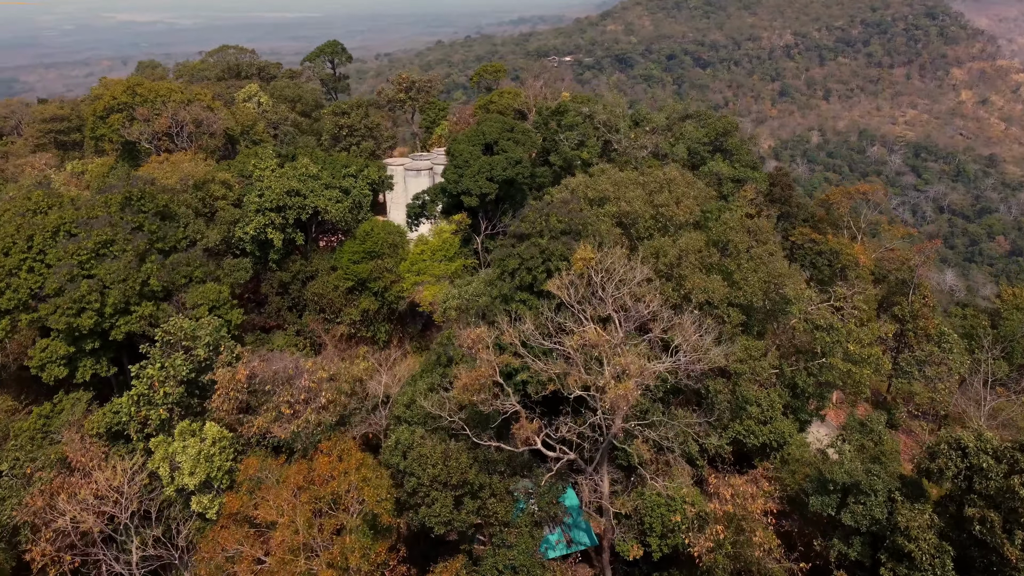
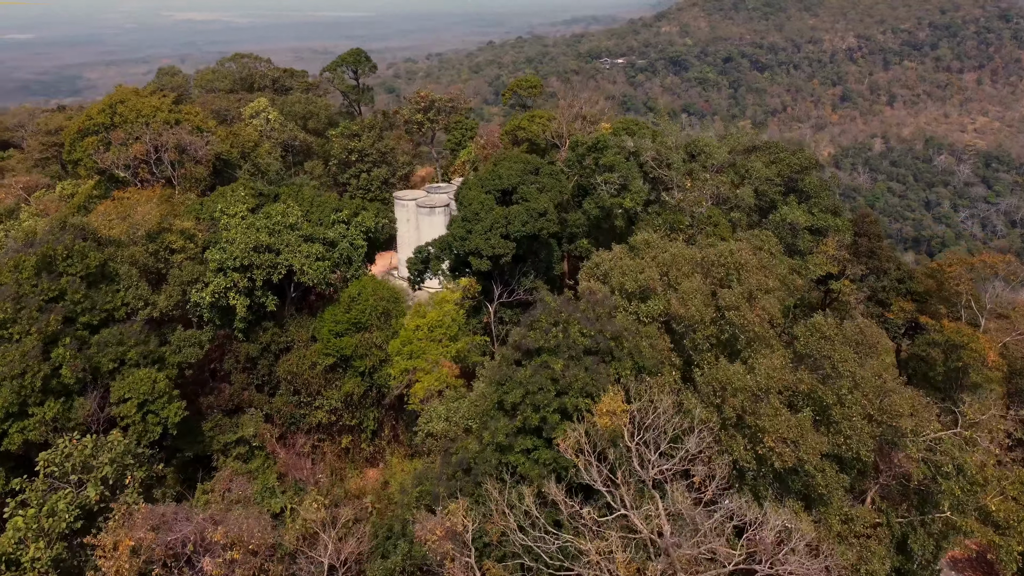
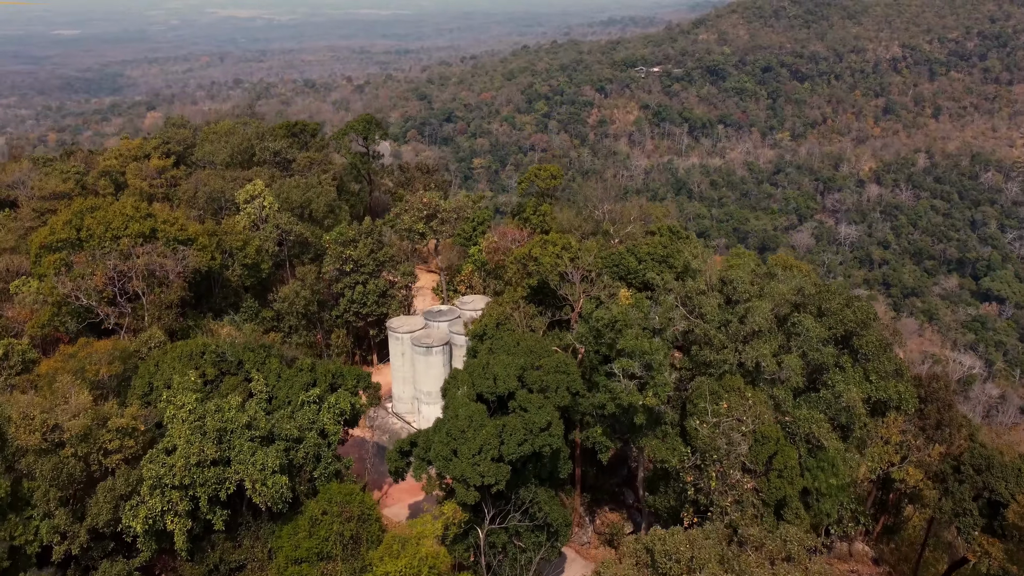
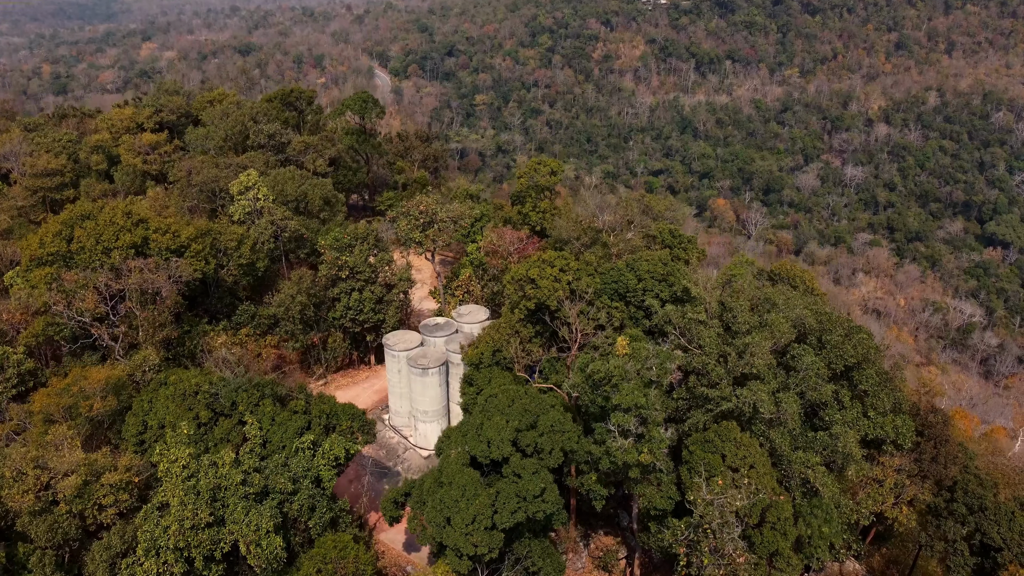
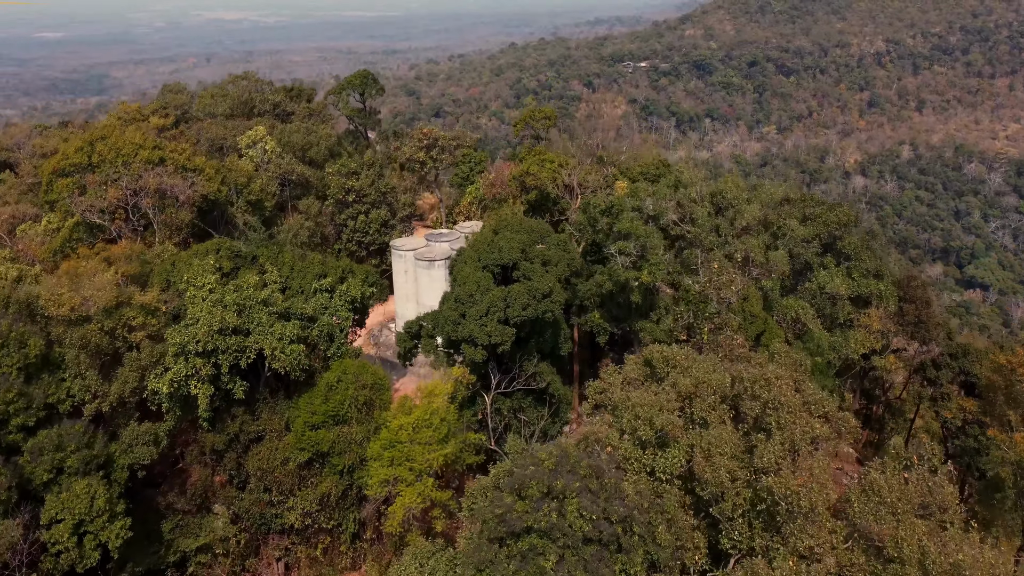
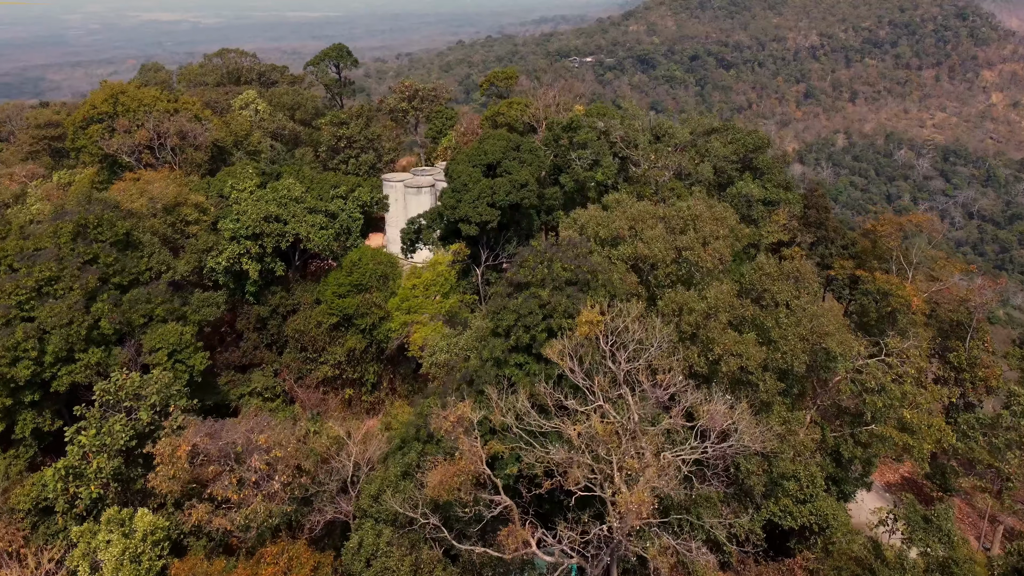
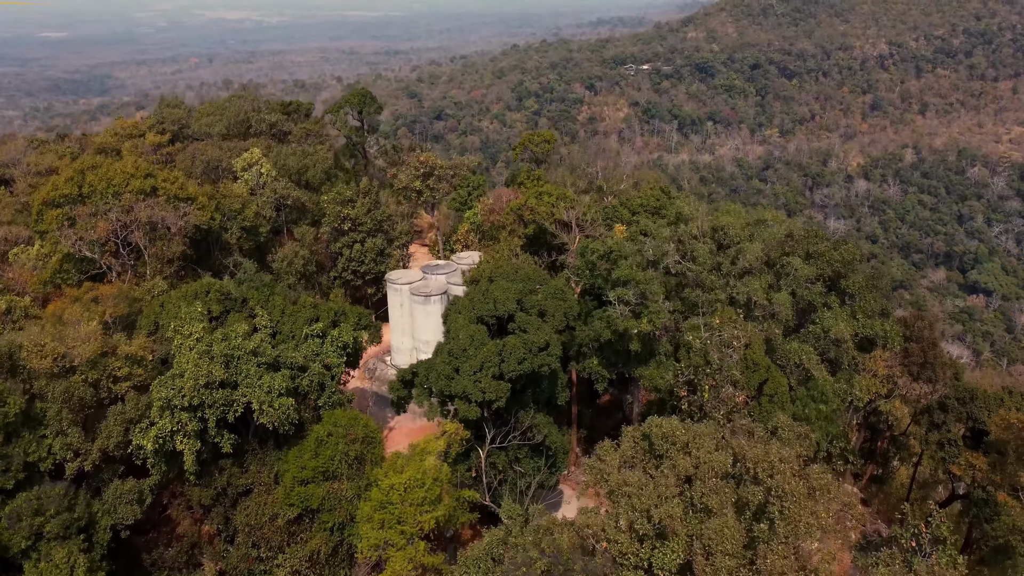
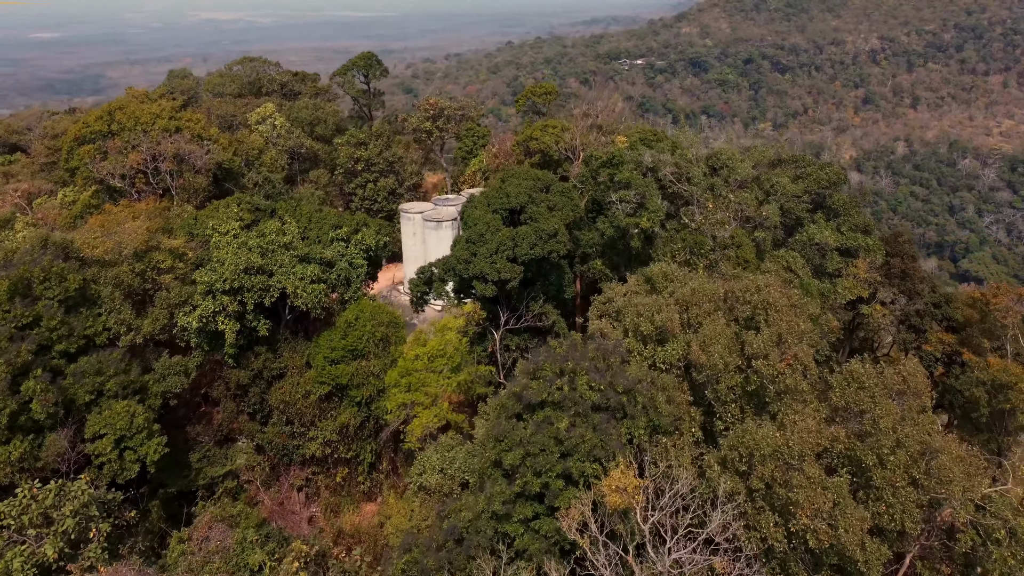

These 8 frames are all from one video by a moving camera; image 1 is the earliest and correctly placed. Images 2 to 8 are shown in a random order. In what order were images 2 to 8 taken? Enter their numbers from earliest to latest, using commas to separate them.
6, 2, 8, 5, 7, 3, 4
